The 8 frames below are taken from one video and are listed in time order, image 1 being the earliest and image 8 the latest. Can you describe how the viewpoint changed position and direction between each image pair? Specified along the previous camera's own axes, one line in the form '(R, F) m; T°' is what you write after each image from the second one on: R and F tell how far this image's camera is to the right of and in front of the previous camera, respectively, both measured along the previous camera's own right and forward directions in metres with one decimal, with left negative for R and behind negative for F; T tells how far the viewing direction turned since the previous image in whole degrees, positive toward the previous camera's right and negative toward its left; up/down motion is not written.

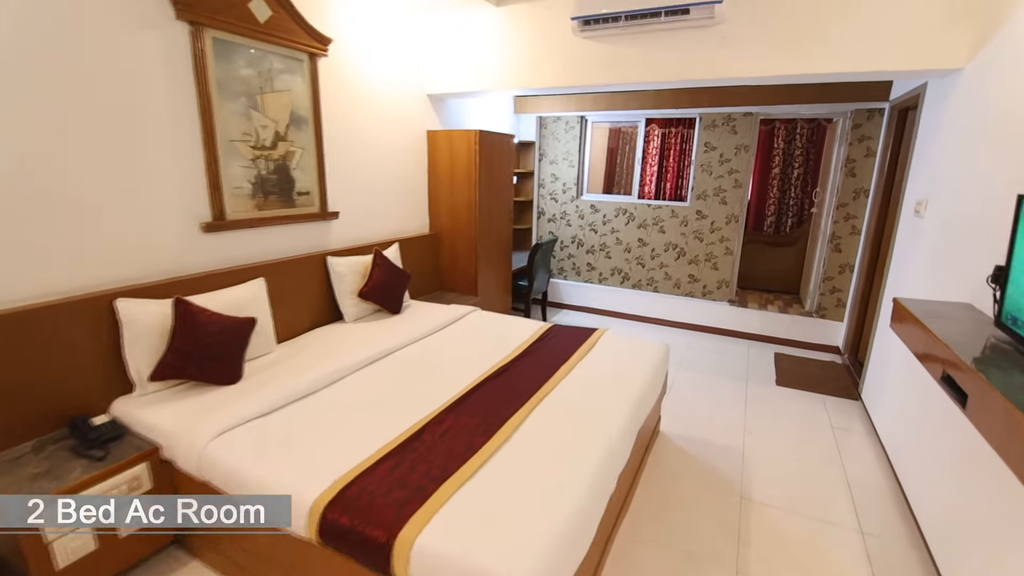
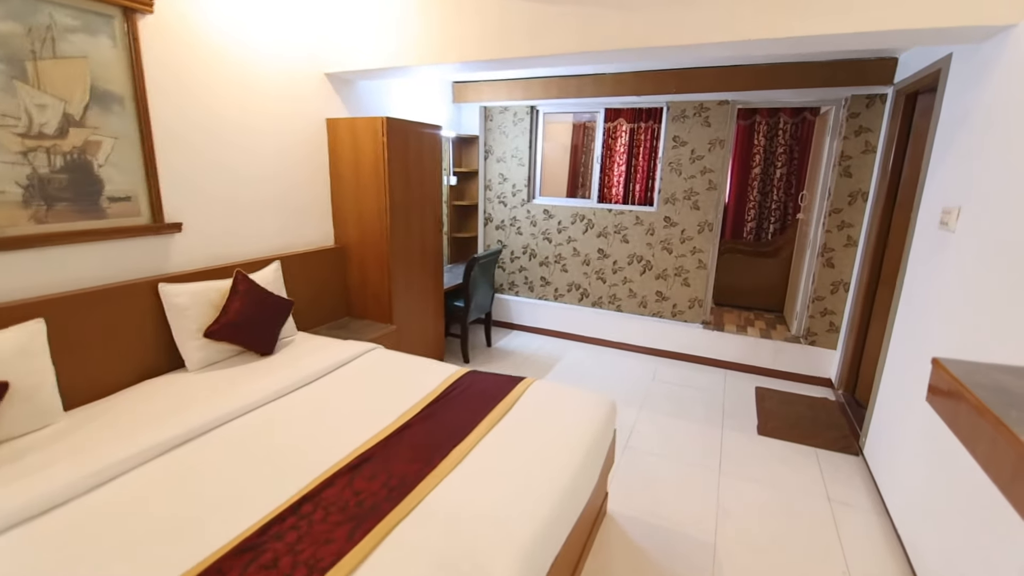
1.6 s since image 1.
(+0.5, +0.7) m; +1°
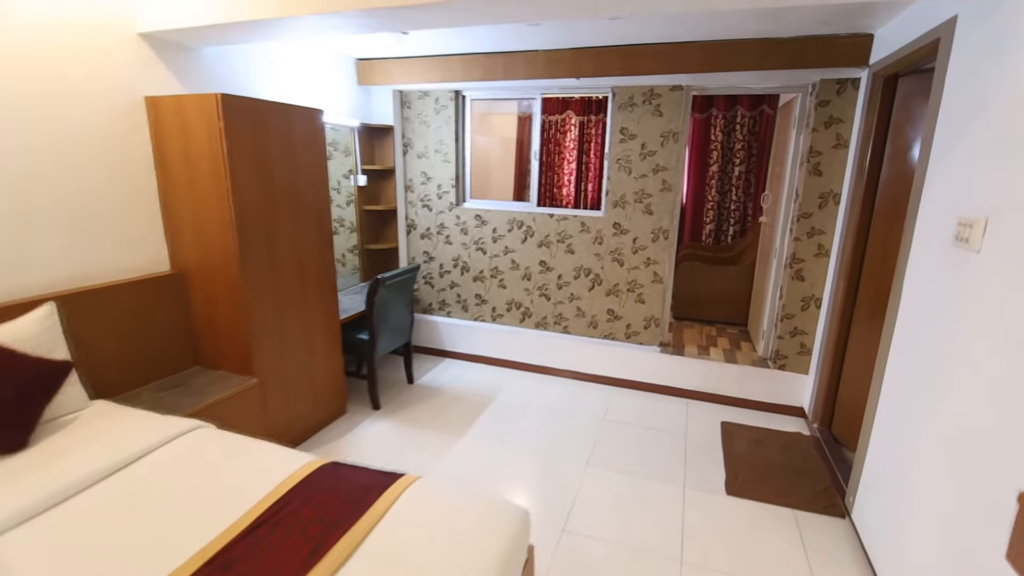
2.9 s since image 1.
(+0.4, +0.7) m; +5°
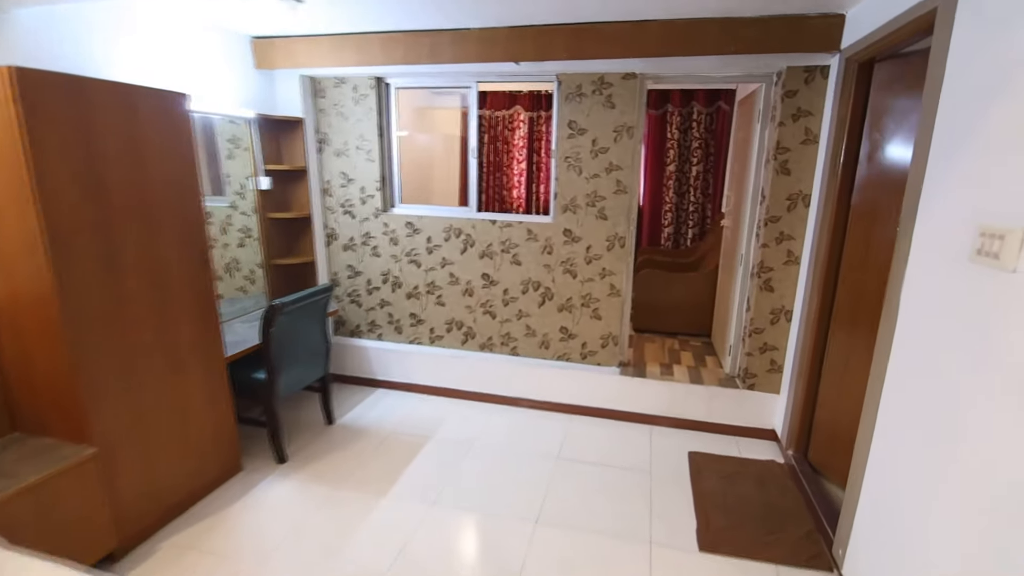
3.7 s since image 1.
(+0.2, +0.5) m; +5°
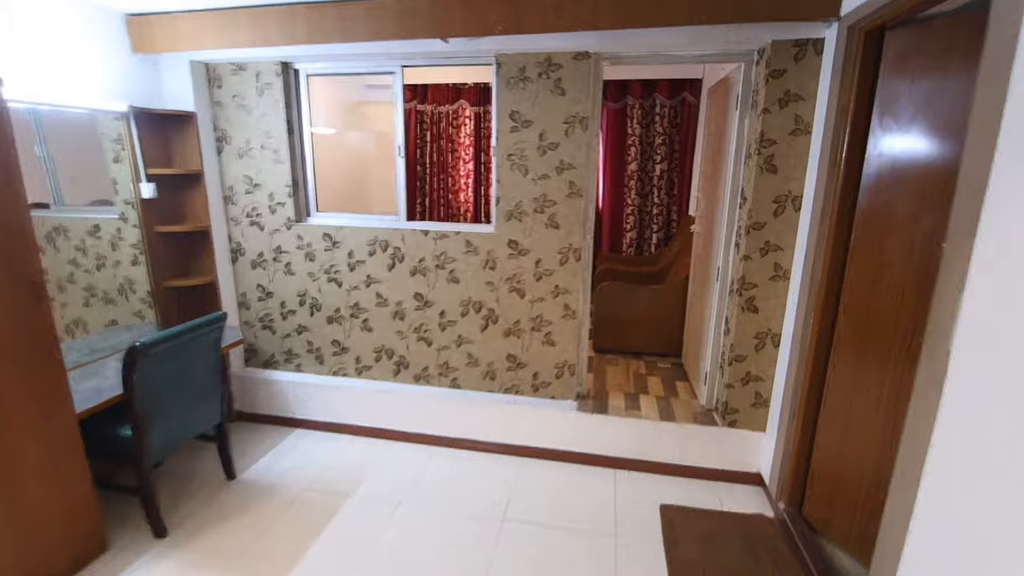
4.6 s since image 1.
(+0.4, +0.5) m; 0°
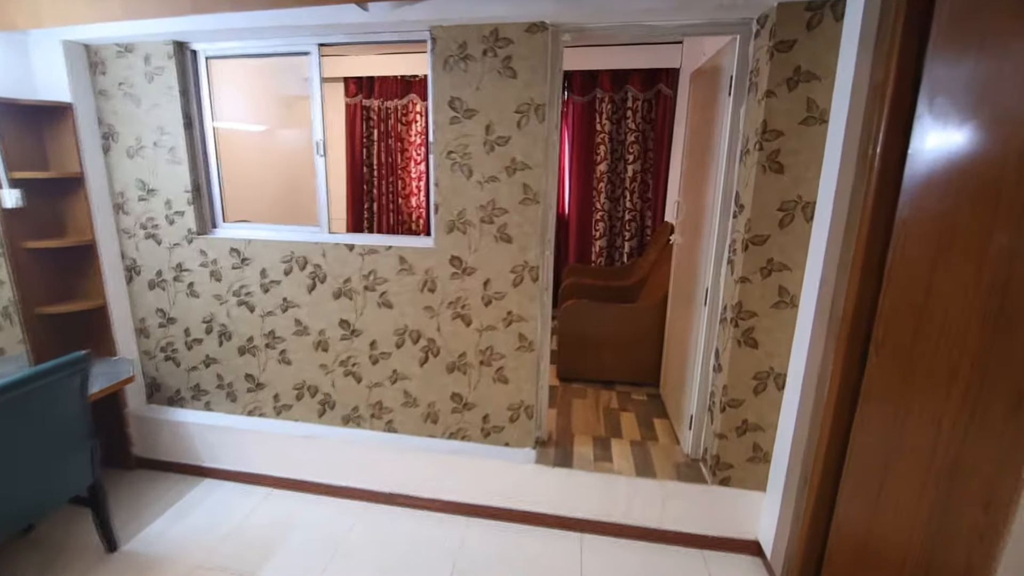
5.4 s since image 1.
(+0.3, +0.5) m; -1°
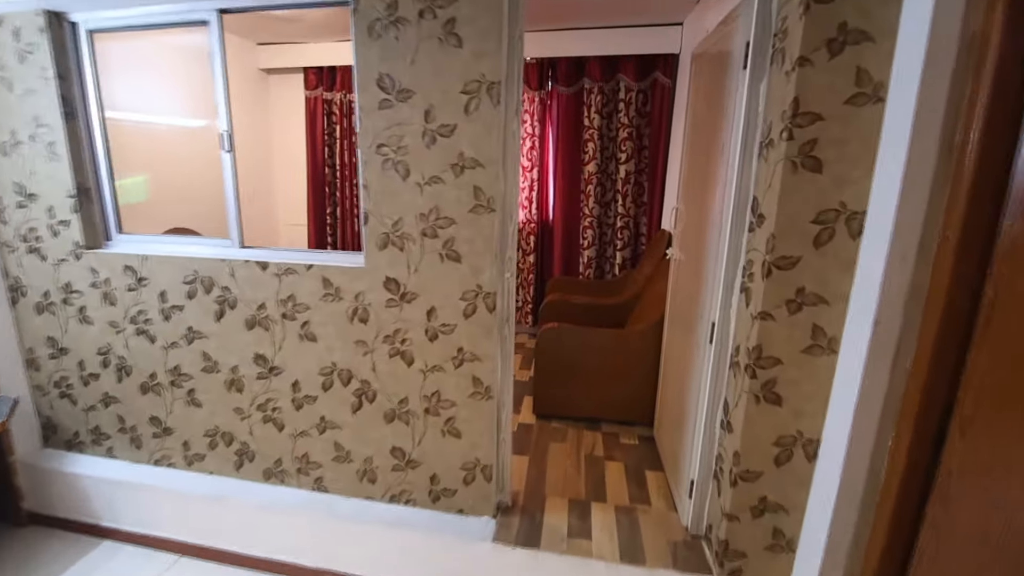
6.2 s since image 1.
(+0.3, +0.5) m; -2°
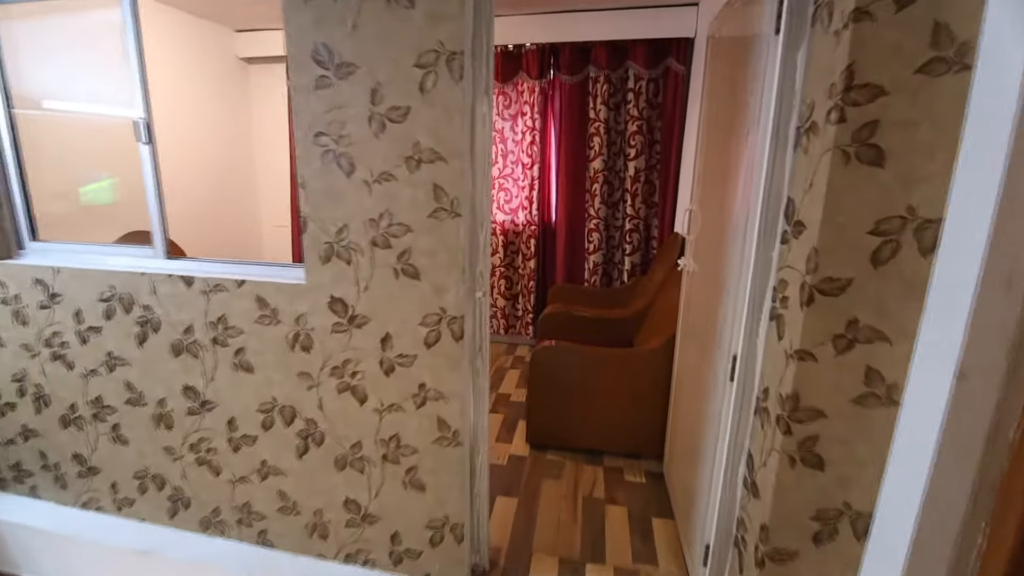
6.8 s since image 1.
(+0.1, +0.3) m; -2°
